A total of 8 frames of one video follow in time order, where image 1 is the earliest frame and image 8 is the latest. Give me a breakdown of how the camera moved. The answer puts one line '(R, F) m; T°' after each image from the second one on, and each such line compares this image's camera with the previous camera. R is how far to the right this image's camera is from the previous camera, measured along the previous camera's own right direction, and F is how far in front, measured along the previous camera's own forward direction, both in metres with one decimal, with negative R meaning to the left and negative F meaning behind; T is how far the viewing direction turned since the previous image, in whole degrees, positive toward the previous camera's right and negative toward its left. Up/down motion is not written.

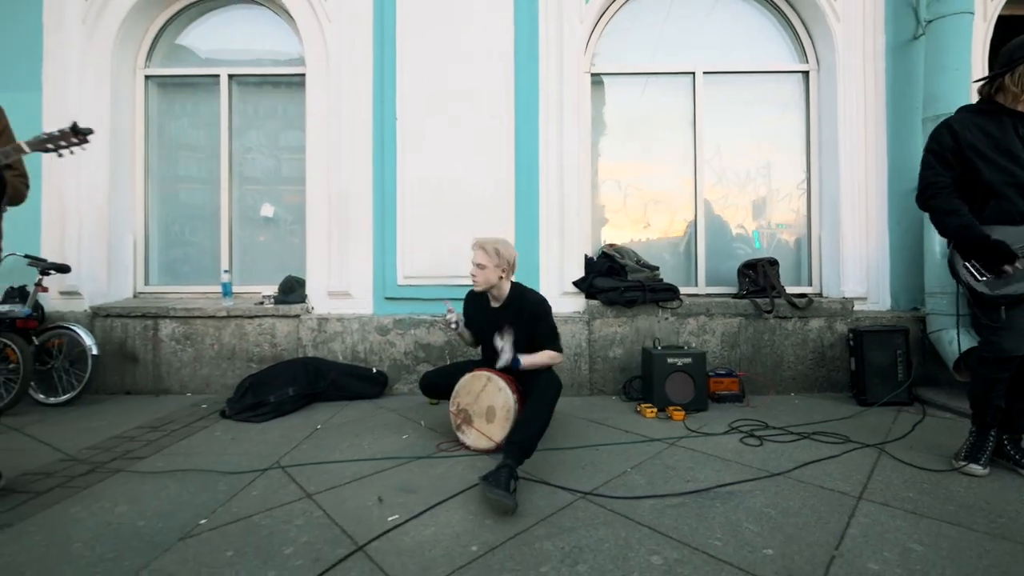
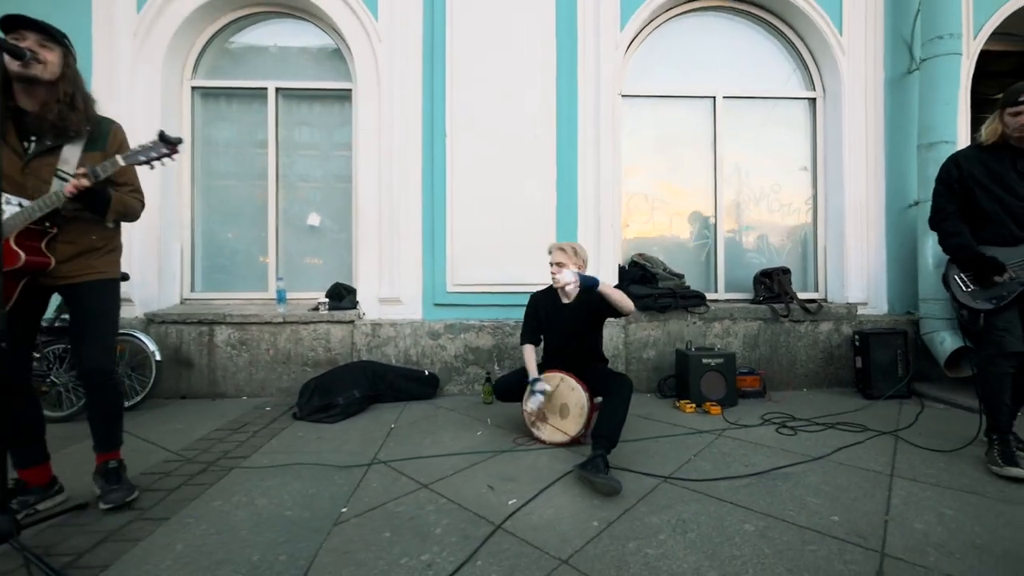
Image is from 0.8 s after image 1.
(-0.6, -0.3) m; +3°
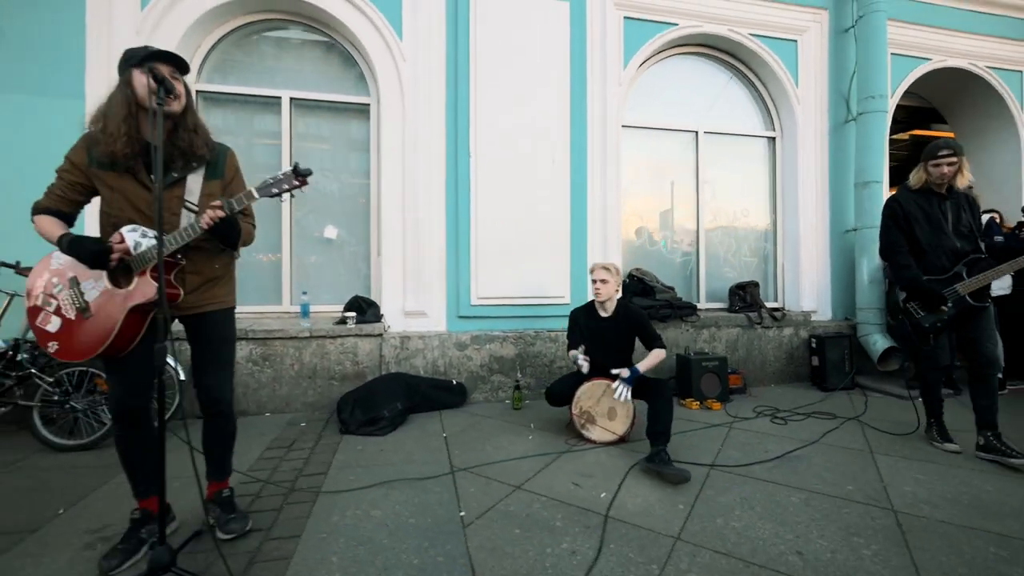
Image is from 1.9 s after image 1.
(-0.9, -0.2) m; +9°
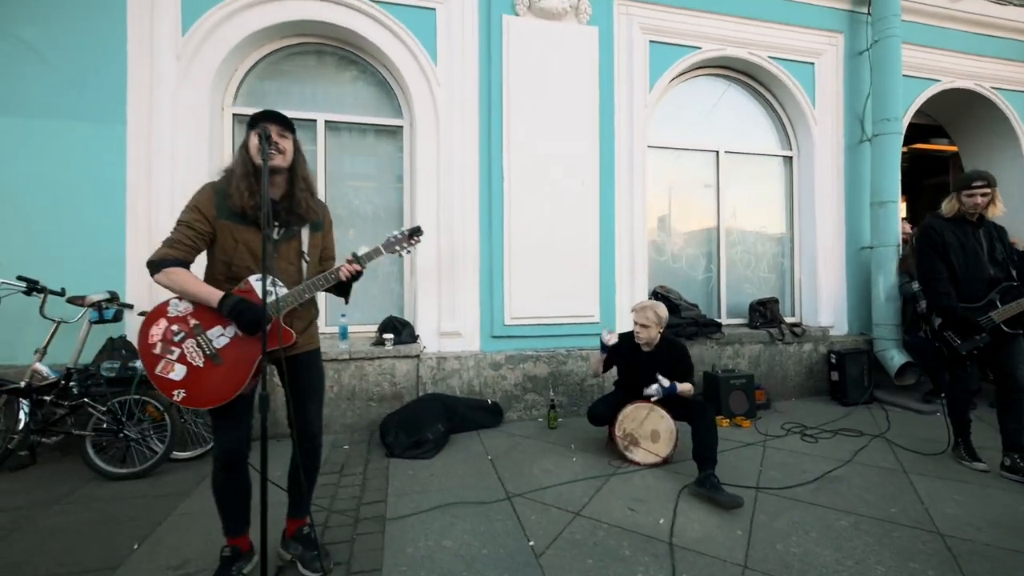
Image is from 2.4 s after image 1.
(-0.4, -0.1) m; +1°
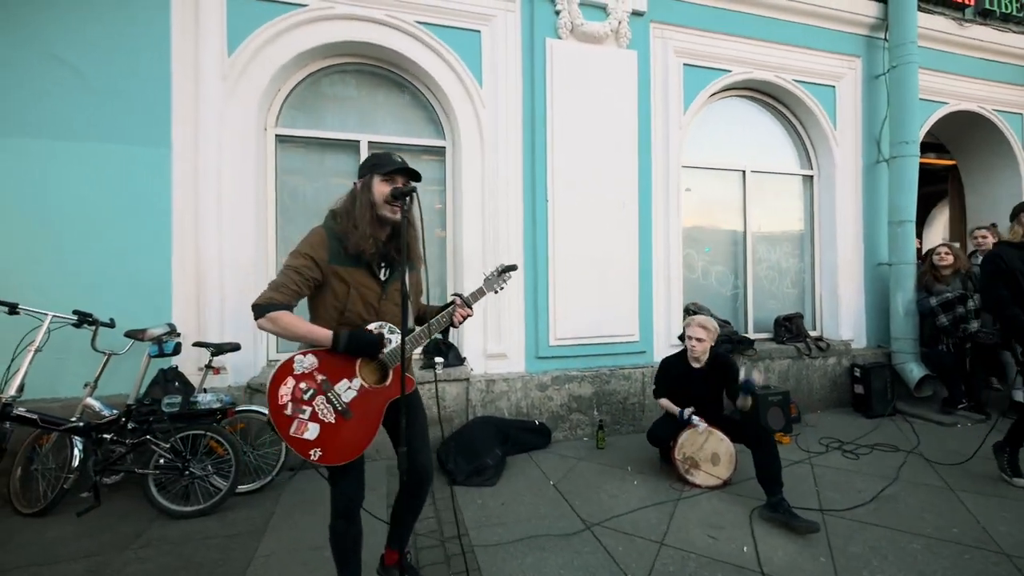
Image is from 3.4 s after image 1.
(-0.6, 0.0) m; +3°
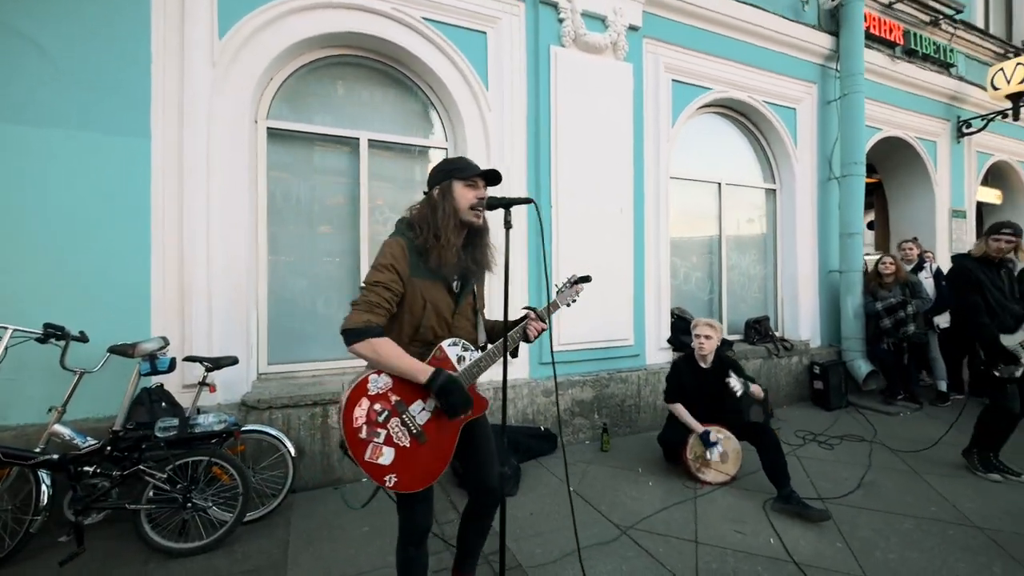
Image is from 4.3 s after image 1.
(-0.6, +0.1) m; +8°
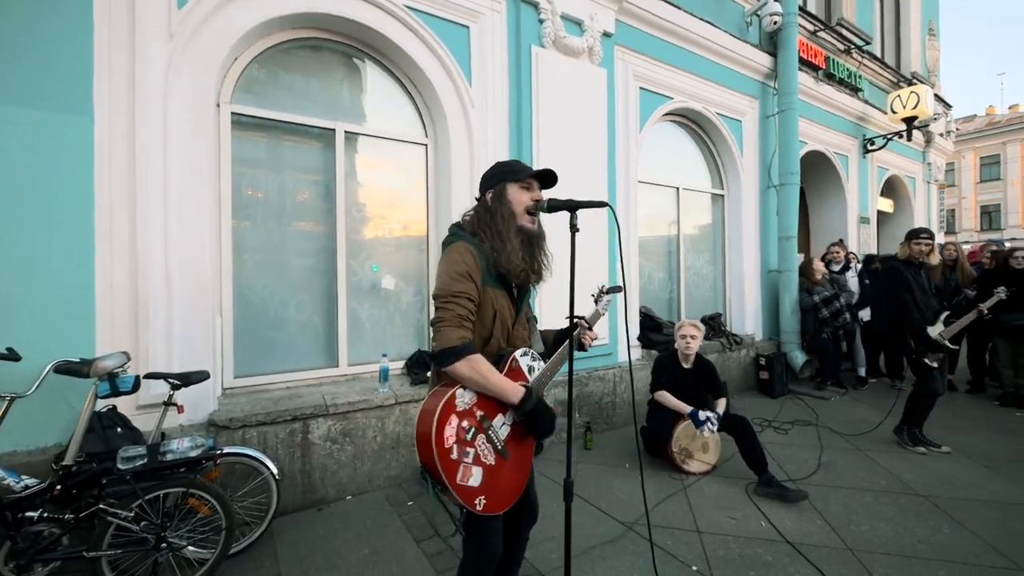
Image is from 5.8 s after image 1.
(-0.5, +0.1) m; +9°
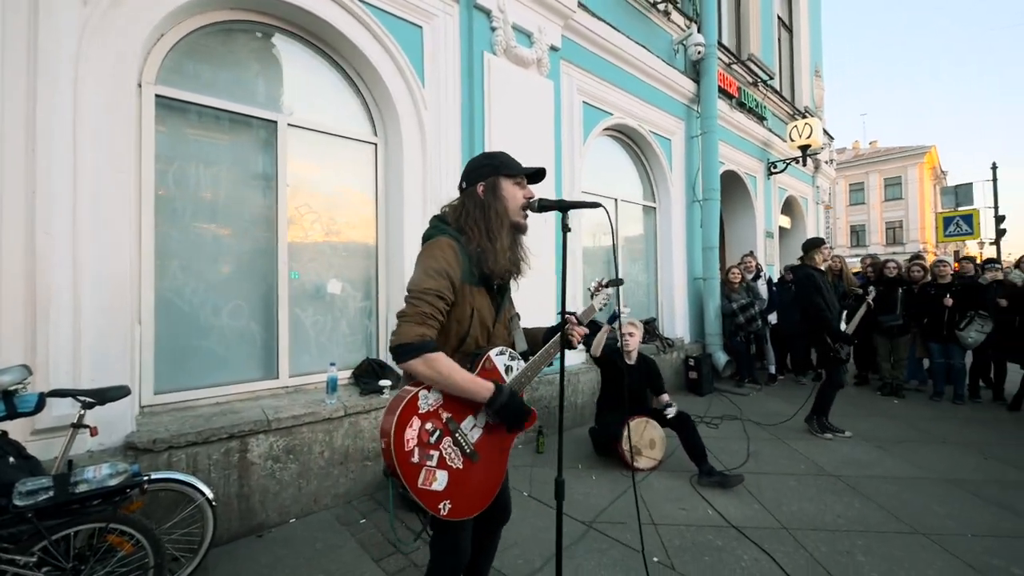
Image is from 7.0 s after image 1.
(-0.2, 0.0) m; +9°
